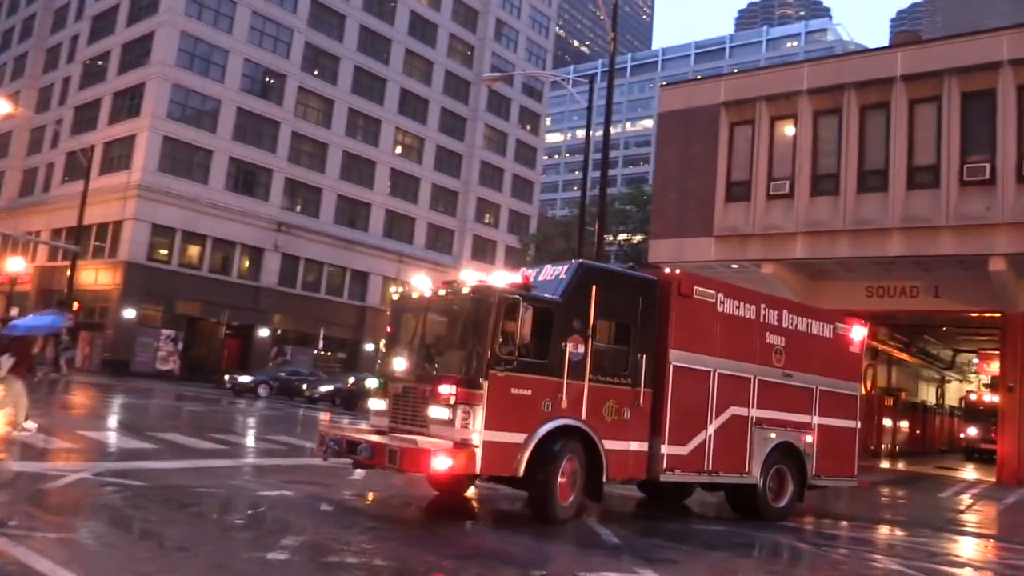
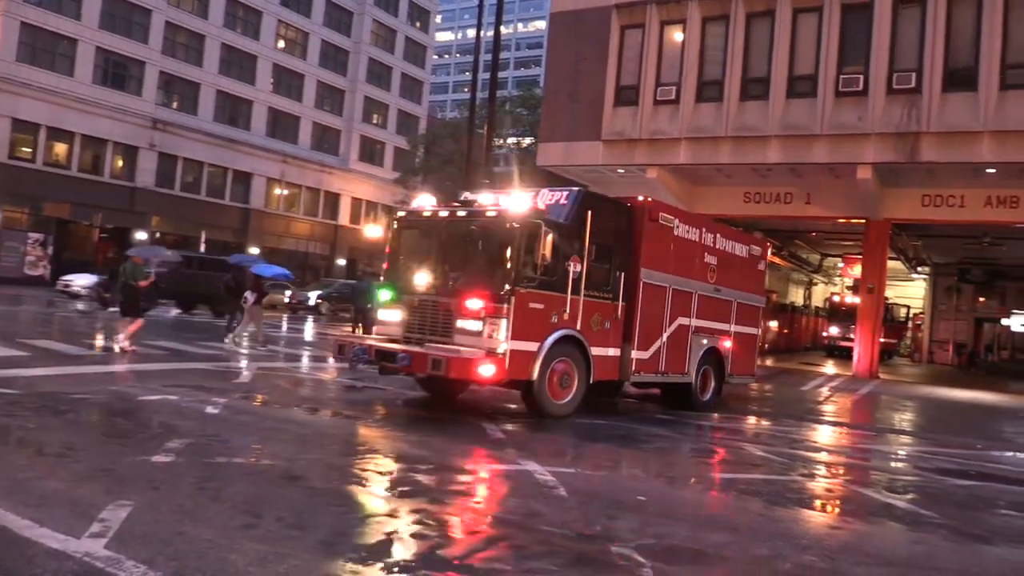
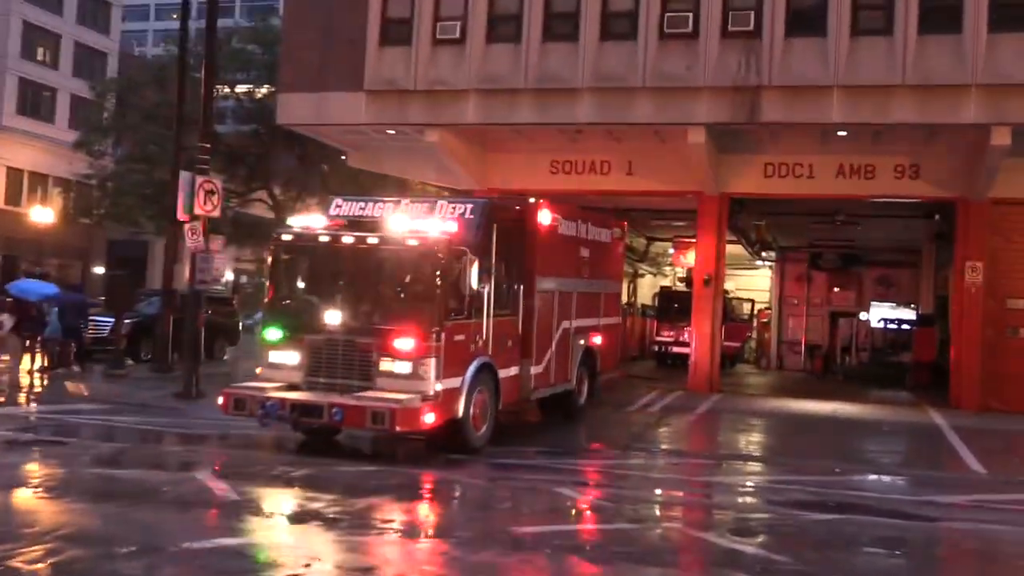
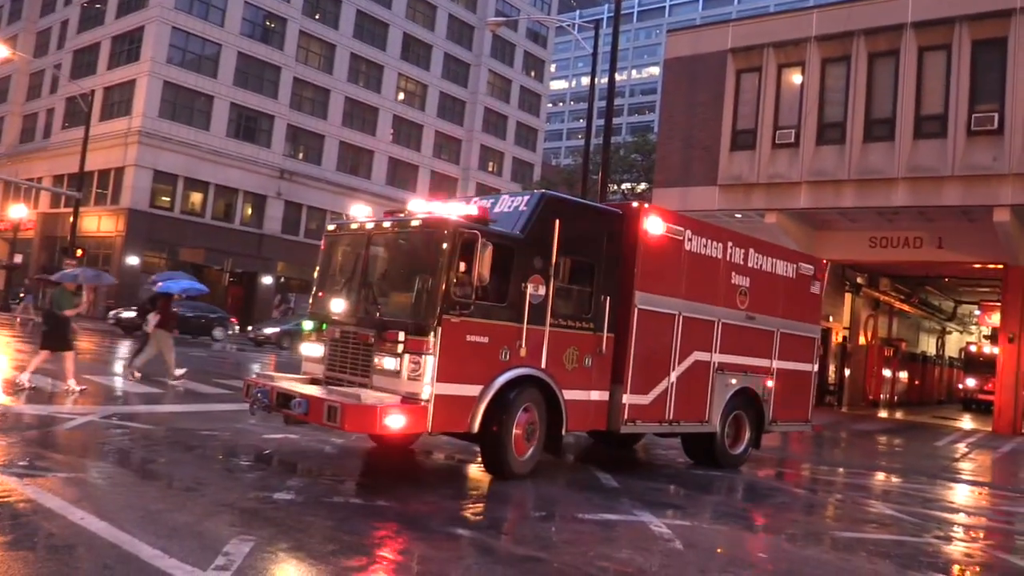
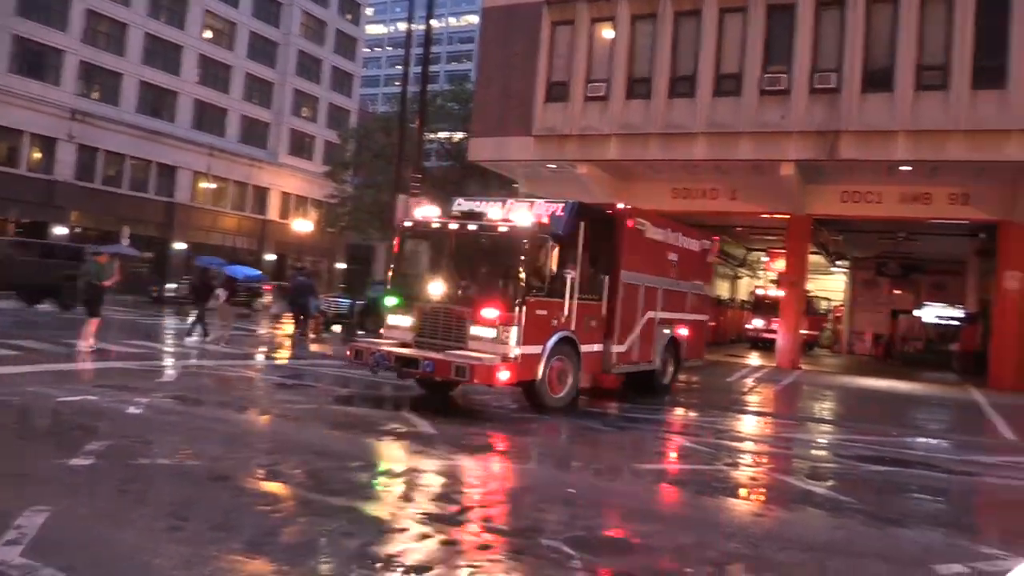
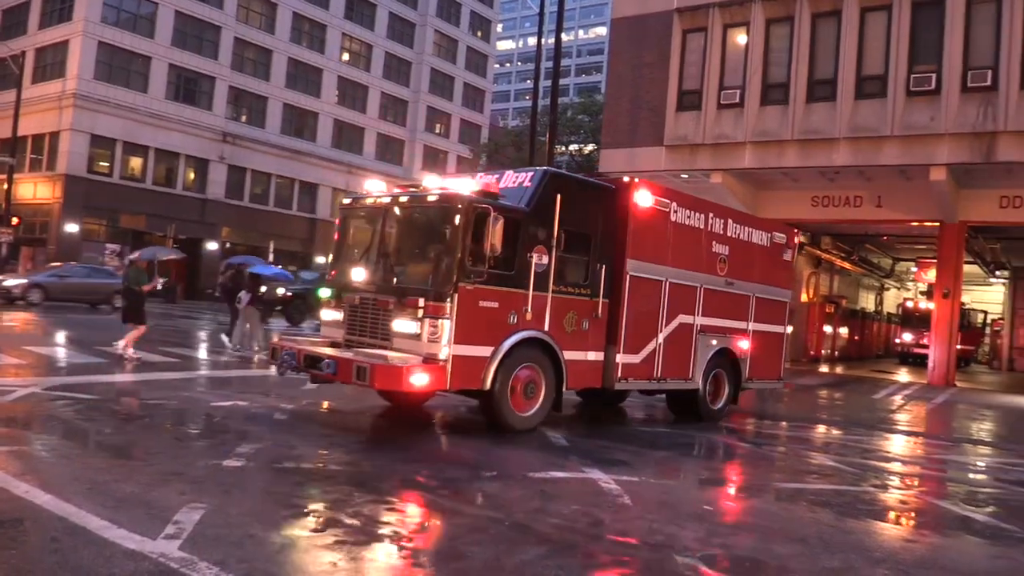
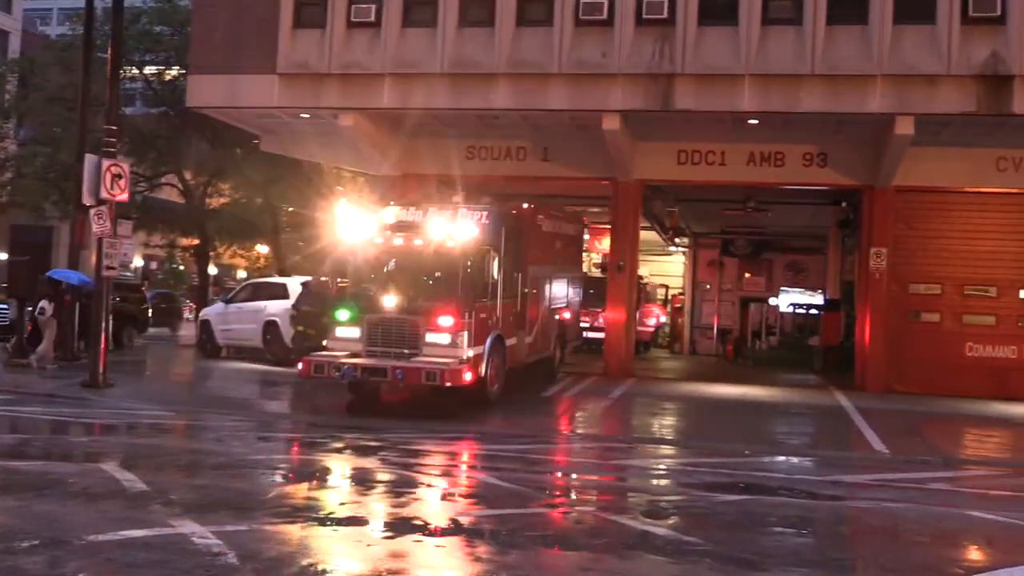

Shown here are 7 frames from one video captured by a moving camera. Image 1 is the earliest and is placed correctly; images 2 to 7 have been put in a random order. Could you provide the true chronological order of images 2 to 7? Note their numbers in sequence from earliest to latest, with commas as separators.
4, 6, 2, 5, 3, 7
